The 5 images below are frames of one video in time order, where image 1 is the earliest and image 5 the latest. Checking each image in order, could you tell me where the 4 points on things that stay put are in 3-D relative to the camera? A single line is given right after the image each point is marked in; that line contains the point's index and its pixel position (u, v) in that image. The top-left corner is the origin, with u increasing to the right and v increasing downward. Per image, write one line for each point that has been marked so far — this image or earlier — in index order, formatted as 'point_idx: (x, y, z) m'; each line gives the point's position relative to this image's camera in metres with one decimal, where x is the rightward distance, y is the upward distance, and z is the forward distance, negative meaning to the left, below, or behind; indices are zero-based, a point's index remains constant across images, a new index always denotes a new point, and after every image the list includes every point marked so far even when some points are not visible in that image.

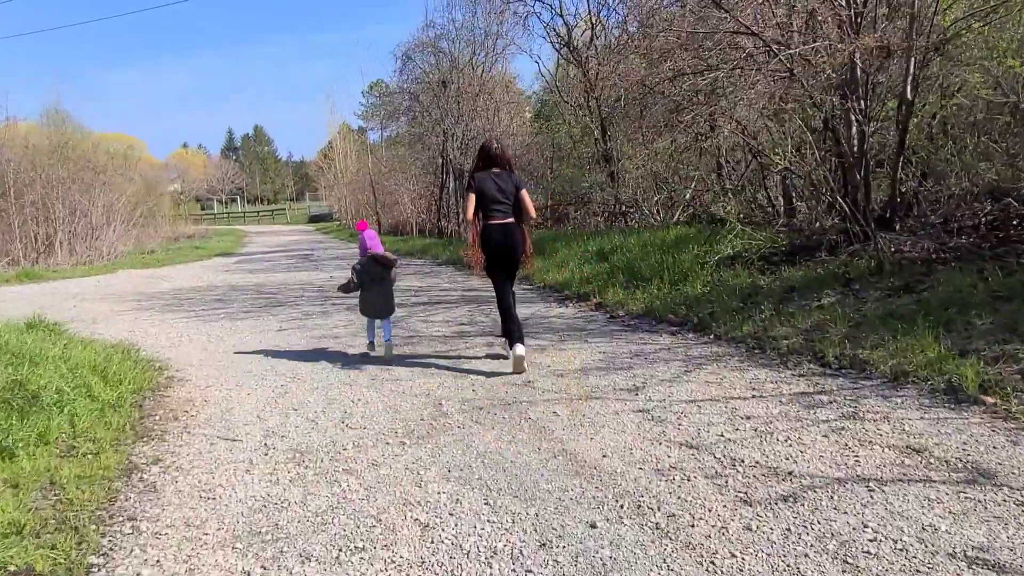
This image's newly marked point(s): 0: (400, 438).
0: (-0.5, -0.7, +3.6) m
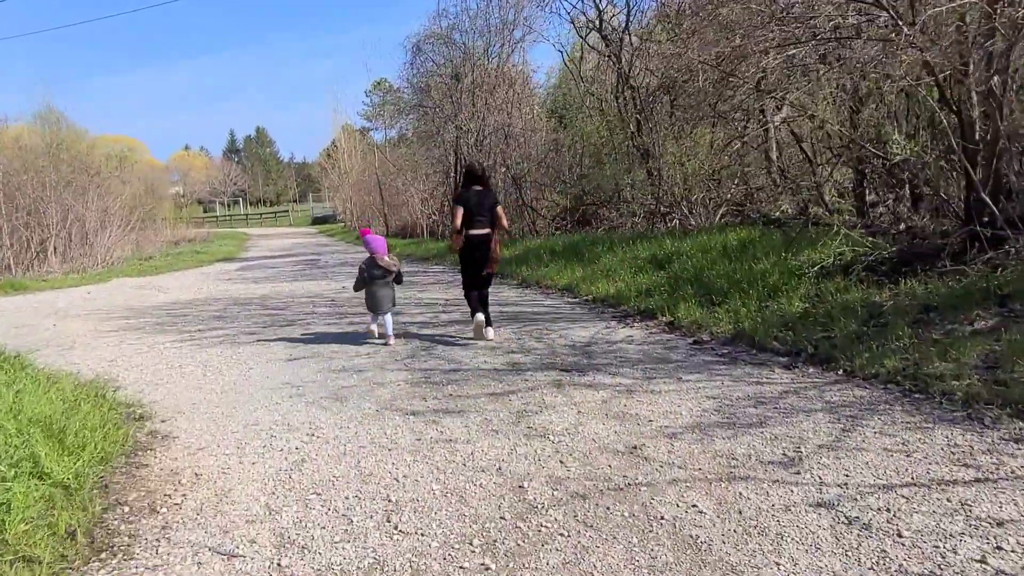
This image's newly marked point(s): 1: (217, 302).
0: (-0.1, -0.9, +2.4) m
1: (-4.0, -0.2, +10.1) m
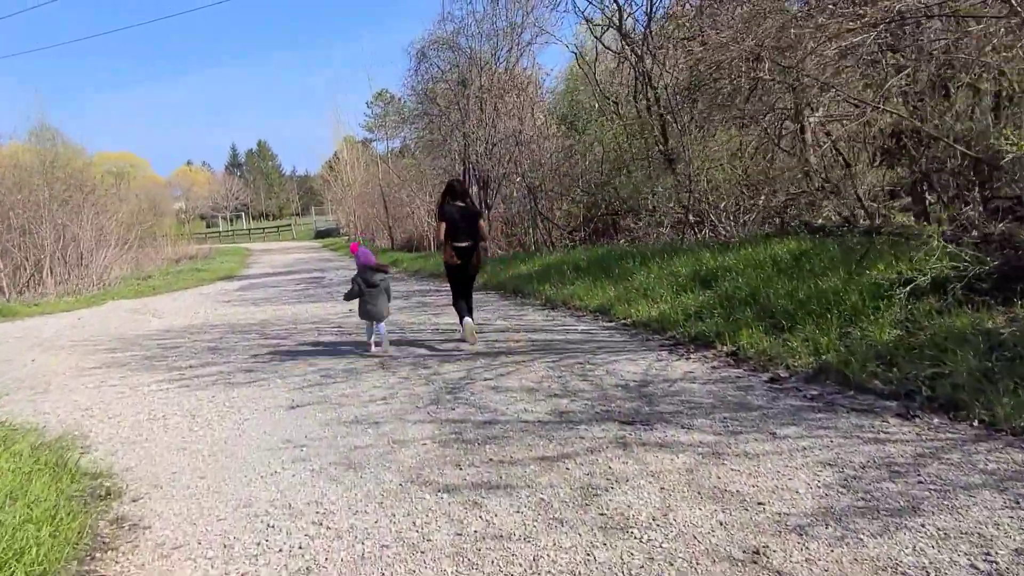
0: (+0.2, -1.0, +1.5) m
1: (-3.7, -0.5, +9.2) m
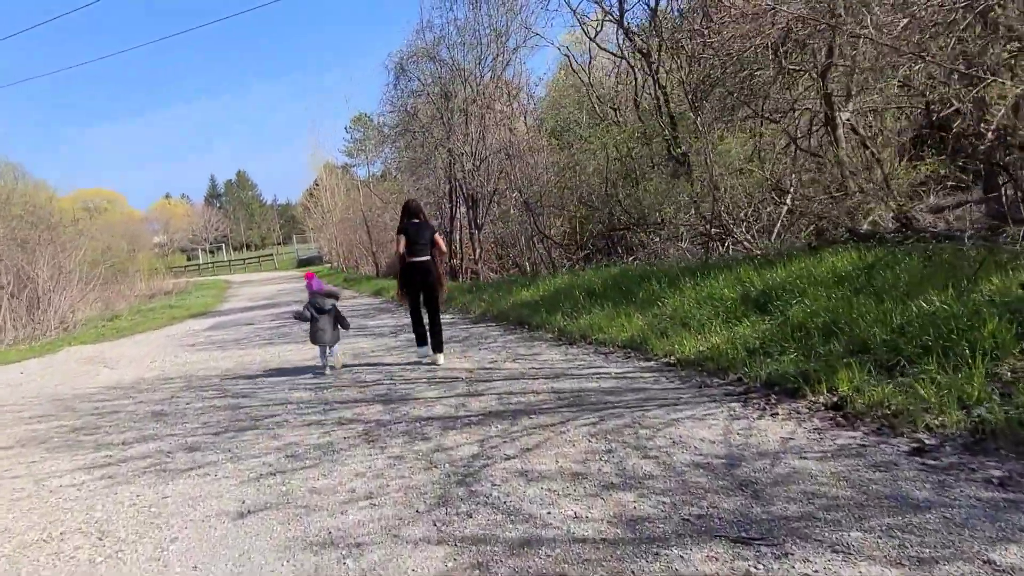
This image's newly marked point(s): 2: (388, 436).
0: (+0.4, -1.1, +0.1) m
1: (-3.6, -1.0, +7.8) m
2: (-0.7, -0.9, +4.5) m
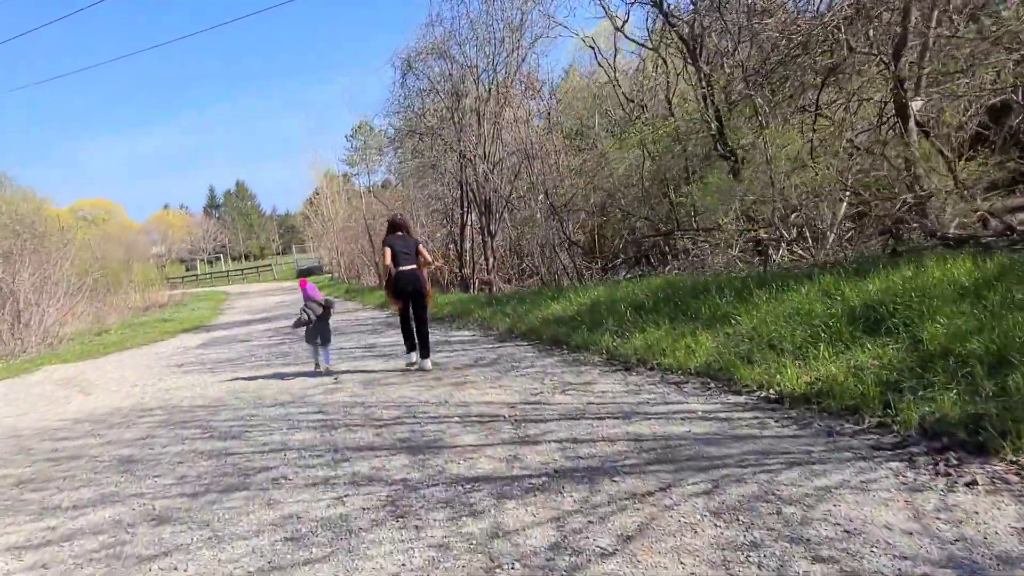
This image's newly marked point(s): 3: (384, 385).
0: (+0.8, -1.2, -1.0) m
1: (-3.2, -1.1, +6.6) m
2: (-0.4, -1.0, +3.3) m
3: (-1.1, -0.8, +6.4) m
